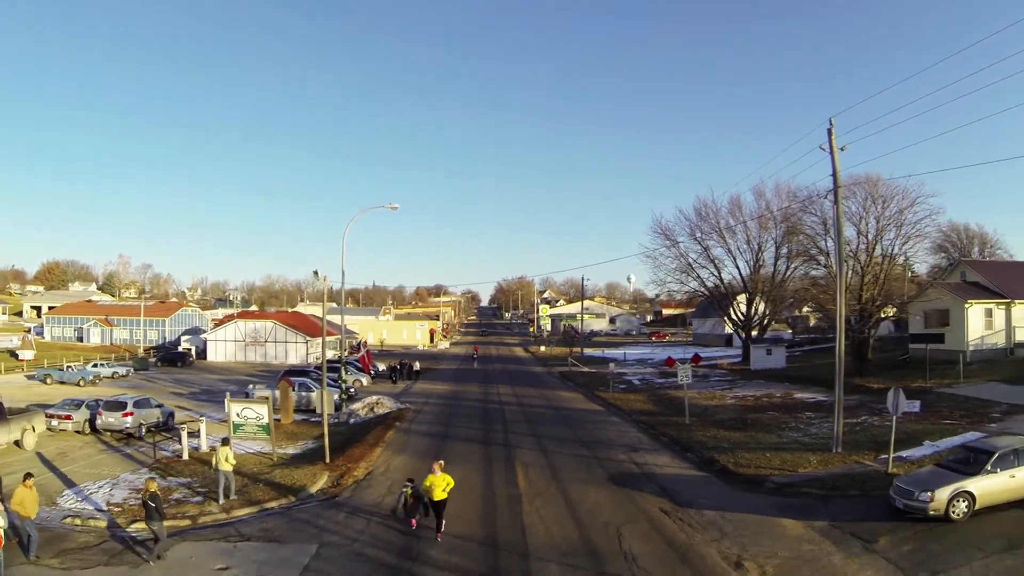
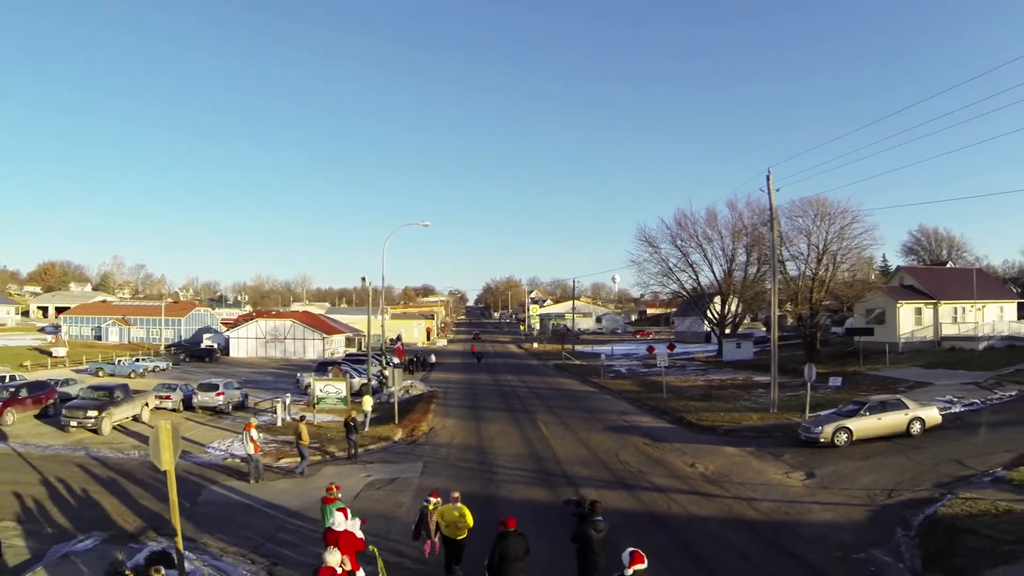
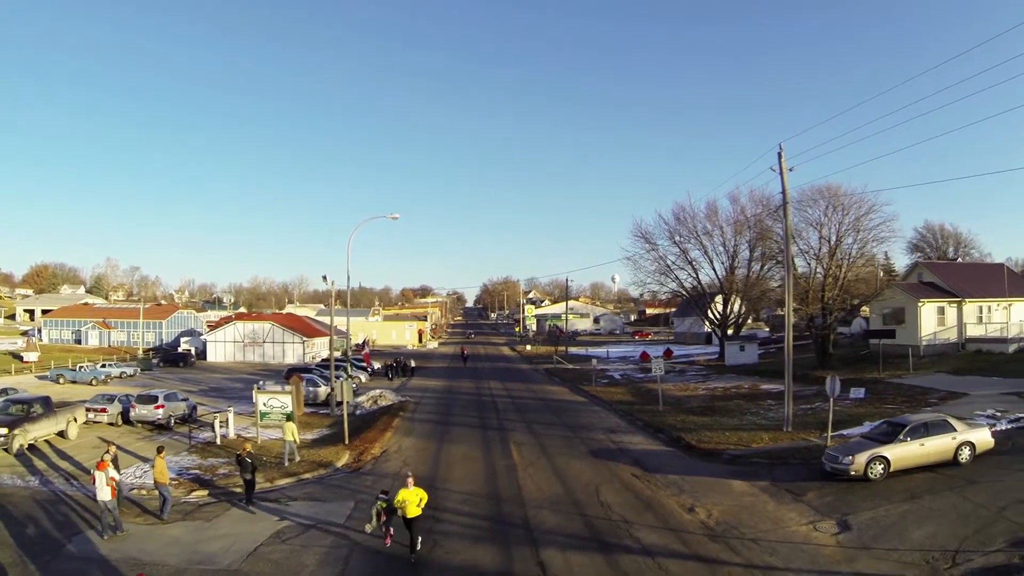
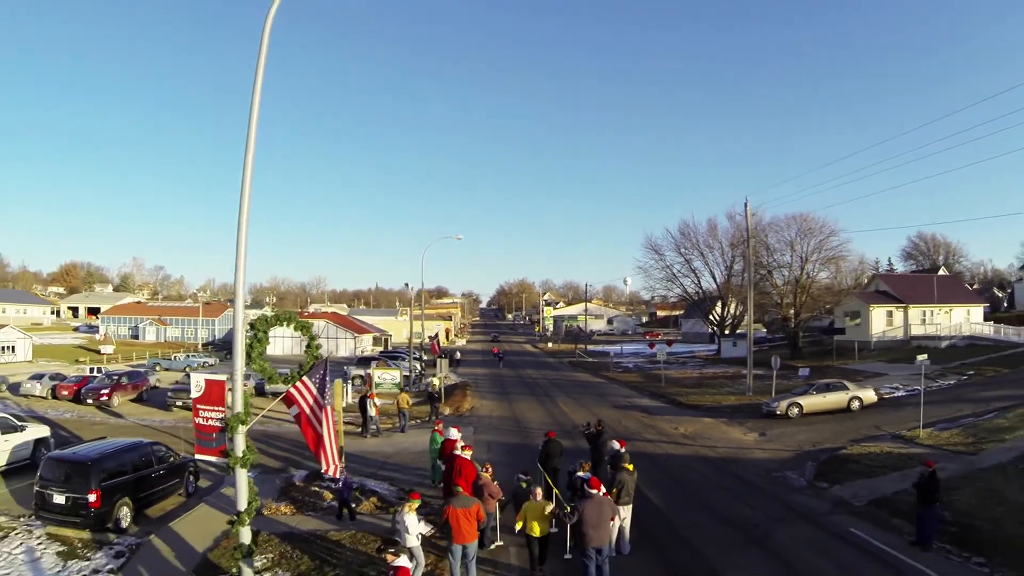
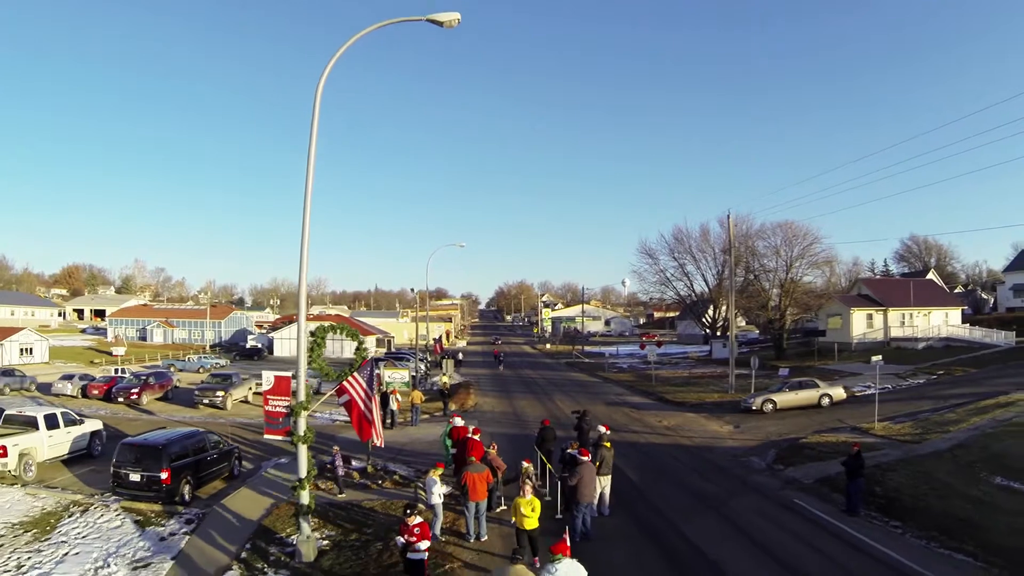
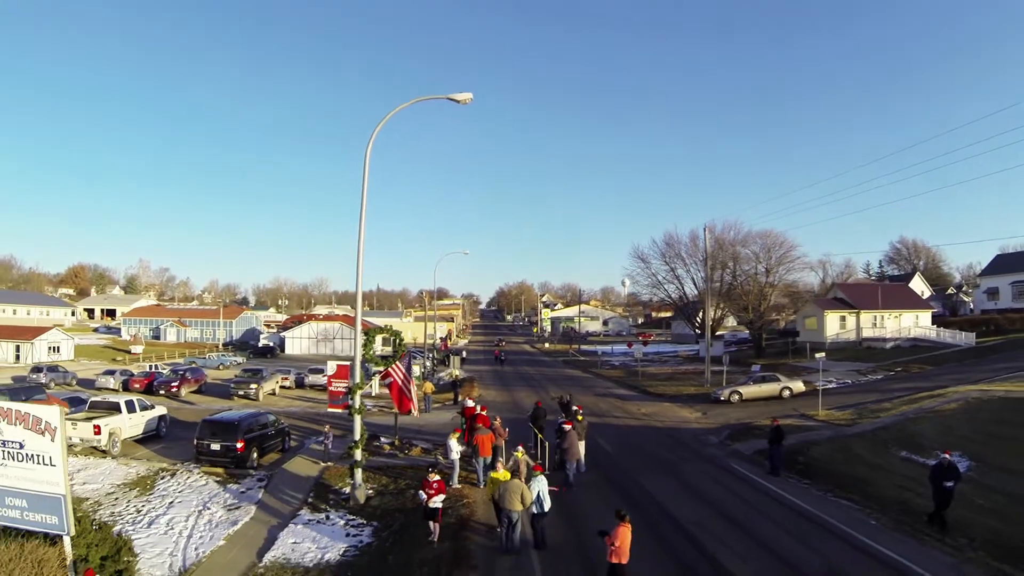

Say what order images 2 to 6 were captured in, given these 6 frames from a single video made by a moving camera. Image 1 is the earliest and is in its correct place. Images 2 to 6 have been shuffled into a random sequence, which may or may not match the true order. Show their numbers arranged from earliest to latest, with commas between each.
3, 2, 4, 5, 6
